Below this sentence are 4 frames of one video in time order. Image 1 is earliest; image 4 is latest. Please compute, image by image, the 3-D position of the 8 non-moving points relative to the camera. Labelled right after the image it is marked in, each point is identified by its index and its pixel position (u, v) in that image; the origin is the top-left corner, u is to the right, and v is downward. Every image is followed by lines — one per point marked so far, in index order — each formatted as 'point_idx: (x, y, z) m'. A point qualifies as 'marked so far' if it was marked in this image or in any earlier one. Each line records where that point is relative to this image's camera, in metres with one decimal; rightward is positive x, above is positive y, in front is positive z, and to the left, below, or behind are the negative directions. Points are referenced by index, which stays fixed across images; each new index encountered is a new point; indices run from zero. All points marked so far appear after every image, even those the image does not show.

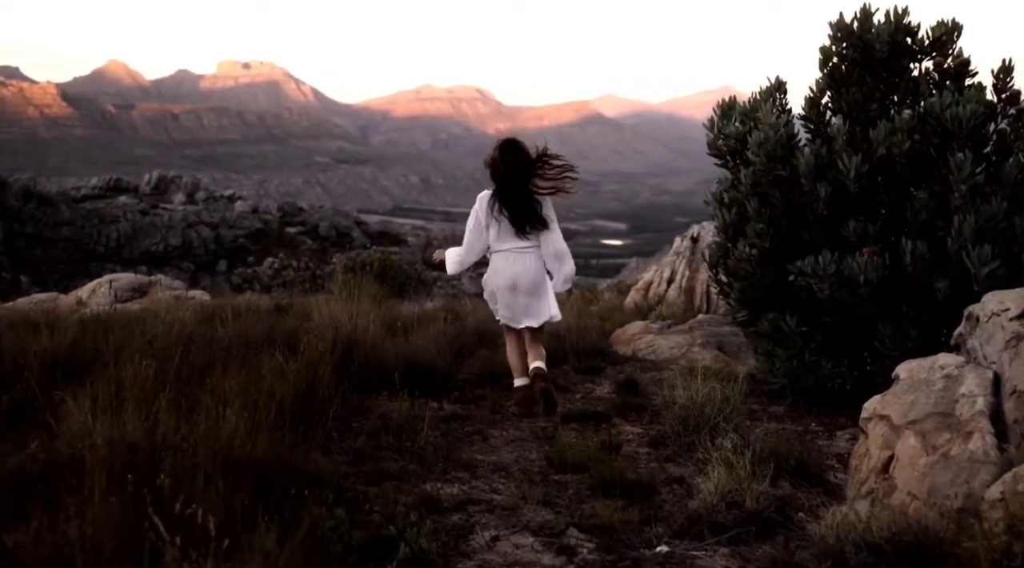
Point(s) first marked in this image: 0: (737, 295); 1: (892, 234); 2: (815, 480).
0: (+1.6, -0.1, +6.8) m
1: (+2.5, +0.3, +6.3) m
2: (+1.5, -1.0, +4.7) m
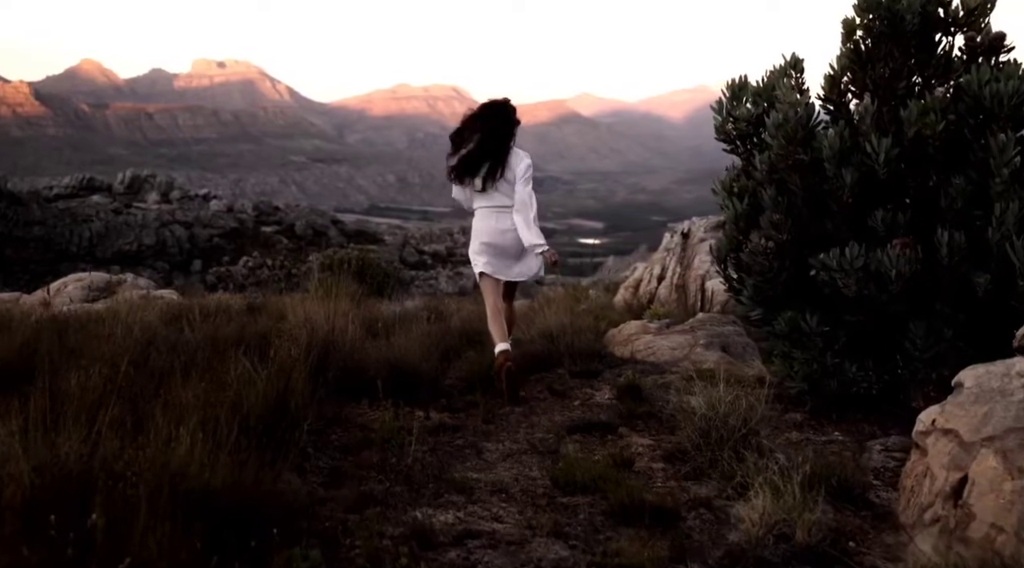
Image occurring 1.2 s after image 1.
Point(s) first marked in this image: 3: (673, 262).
0: (+1.5, 0.0, +6.2) m
1: (+2.4, +0.4, +5.8) m
2: (+1.5, -0.9, +4.1) m
3: (+2.4, +0.3, +14.5) m
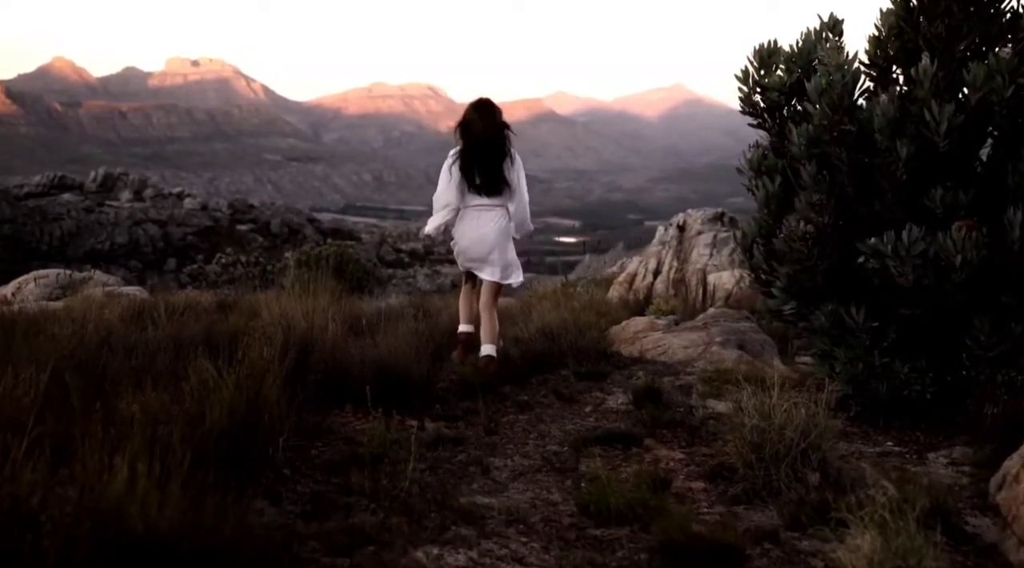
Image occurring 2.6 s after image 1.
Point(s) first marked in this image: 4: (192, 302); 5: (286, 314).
0: (+1.5, 0.0, +5.5) m
1: (+2.5, +0.4, +5.1) m
2: (+1.6, -0.9, +3.4) m
3: (+2.2, +0.4, +13.8) m
4: (-3.4, -0.2, +10.4) m
5: (-1.8, -0.2, +7.6) m
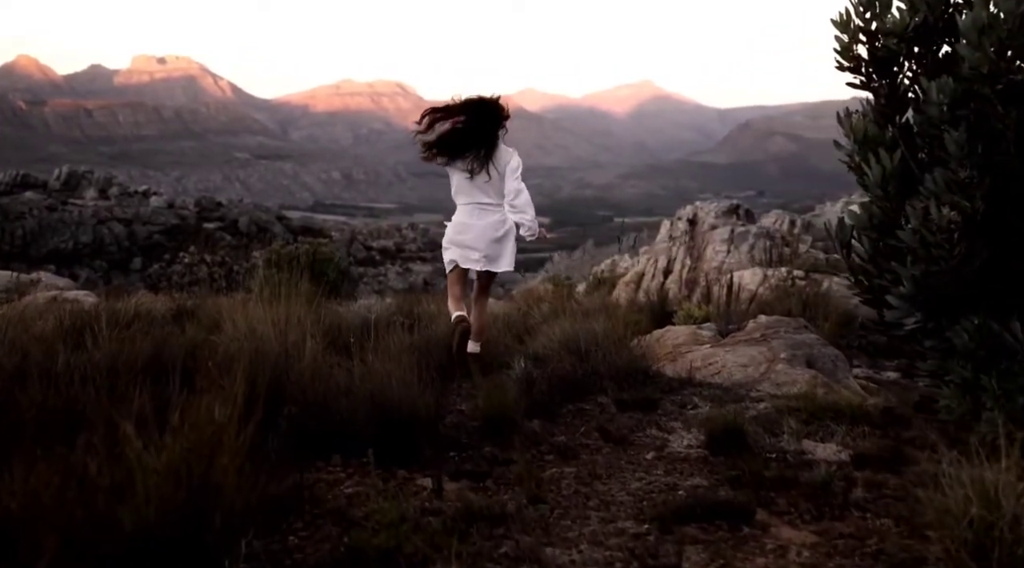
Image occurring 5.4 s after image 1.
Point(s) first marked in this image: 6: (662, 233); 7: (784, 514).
0: (+1.7, 0.0, +4.1) m
1: (+2.7, +0.4, +3.7) m
2: (+1.8, -0.9, +2.1) m
3: (+2.2, +0.4, +12.5) m
4: (-3.4, -0.2, +8.9) m
5: (-1.6, -0.3, +6.2) m
6: (+2.1, +0.7, +13.4) m
7: (+1.0, -0.8, +3.5) m
